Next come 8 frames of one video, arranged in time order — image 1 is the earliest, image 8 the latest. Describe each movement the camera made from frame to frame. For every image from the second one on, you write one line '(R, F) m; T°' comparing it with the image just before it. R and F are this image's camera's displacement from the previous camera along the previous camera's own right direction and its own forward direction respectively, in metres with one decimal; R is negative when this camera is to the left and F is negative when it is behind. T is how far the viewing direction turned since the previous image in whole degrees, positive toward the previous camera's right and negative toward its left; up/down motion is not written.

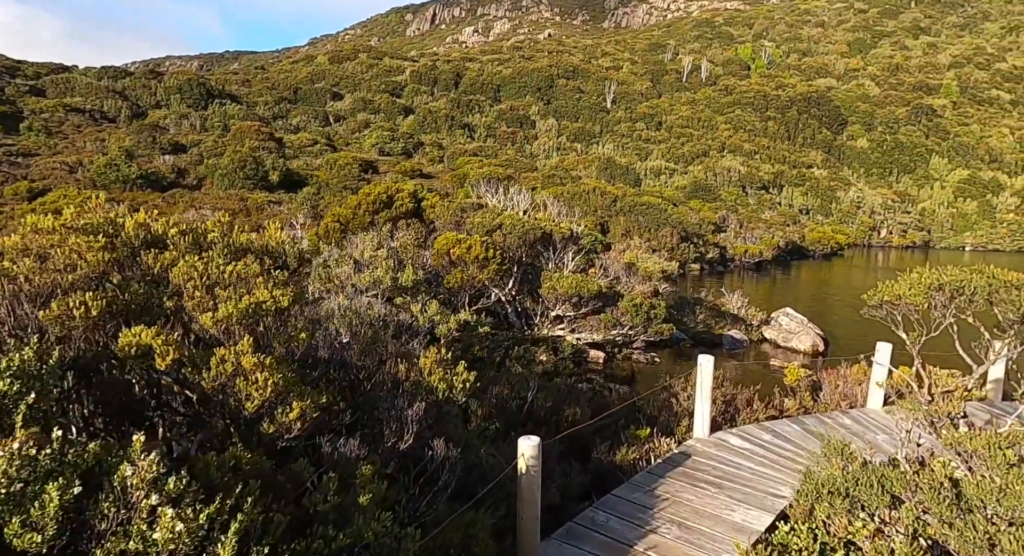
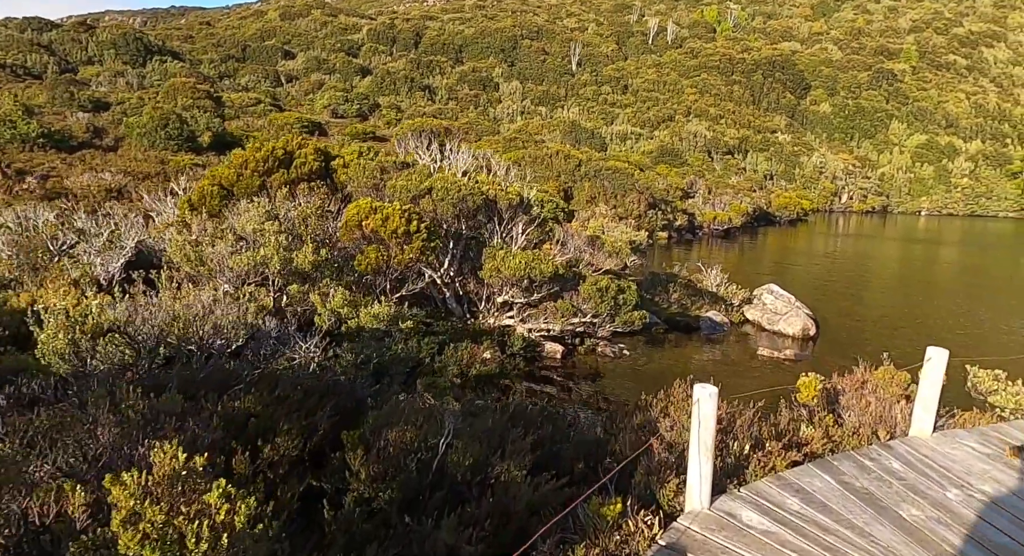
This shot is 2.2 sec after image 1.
(+0.8, +4.7) m; +3°
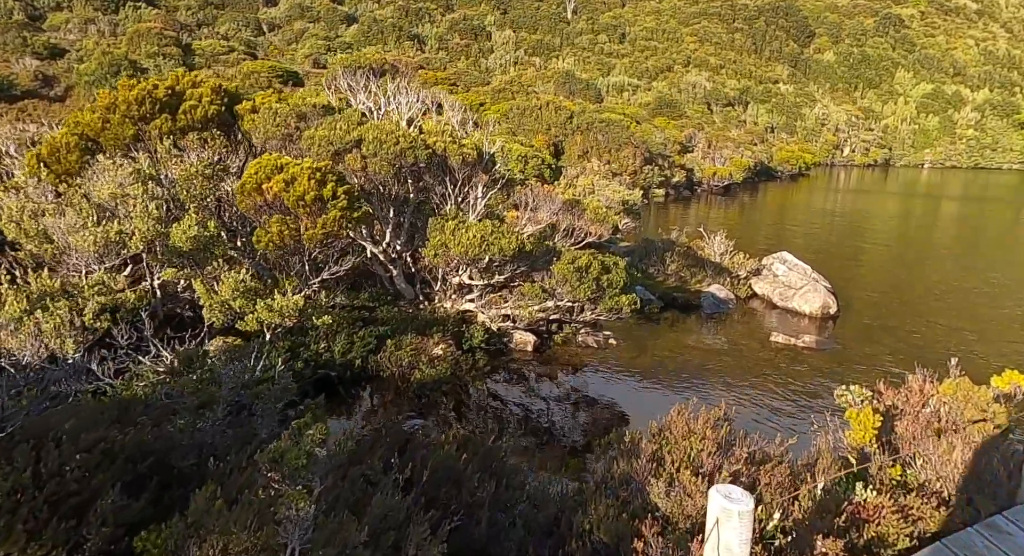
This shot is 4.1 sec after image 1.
(+0.8, +4.0) m; 0°
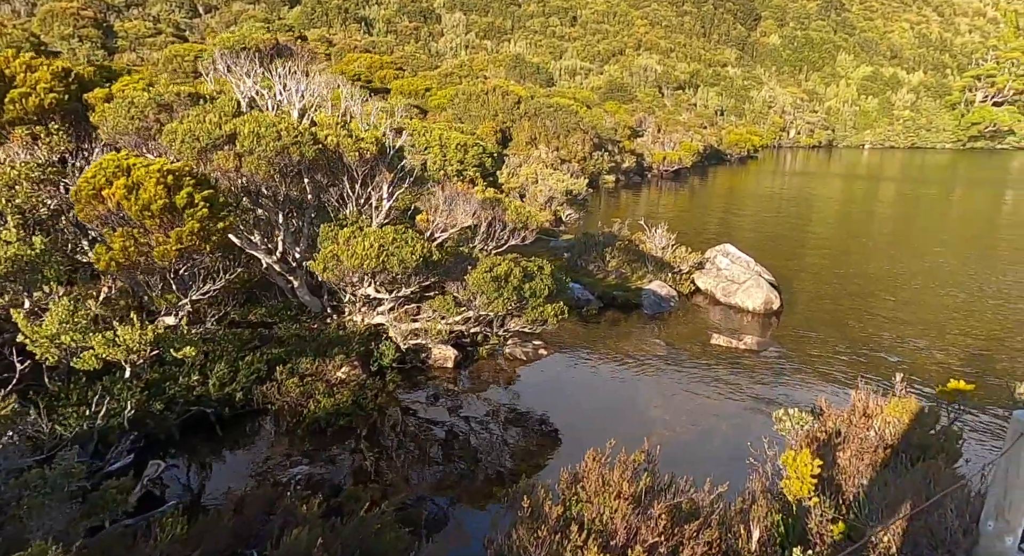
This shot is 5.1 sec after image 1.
(+0.9, +1.6) m; +3°
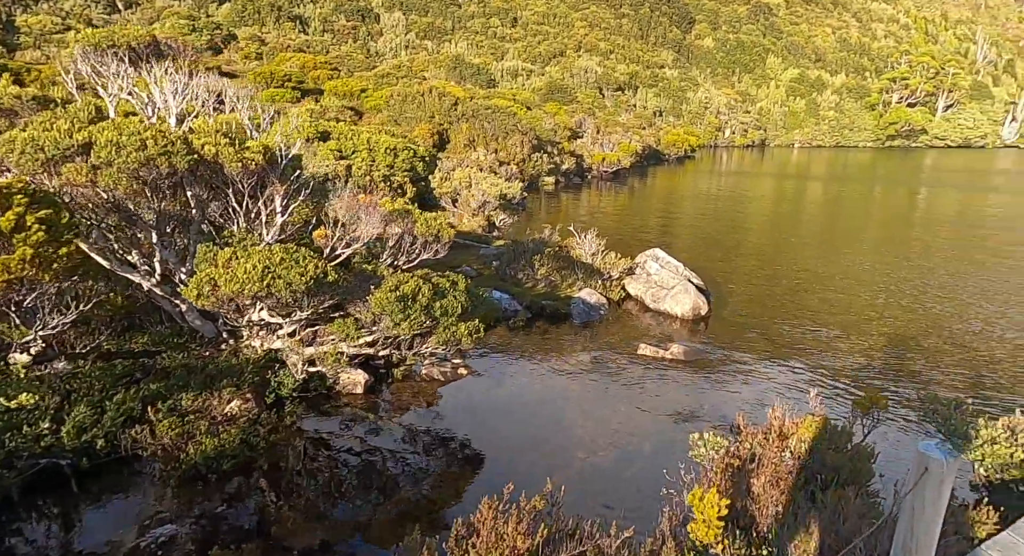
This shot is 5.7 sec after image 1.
(+0.7, +0.8) m; +4°
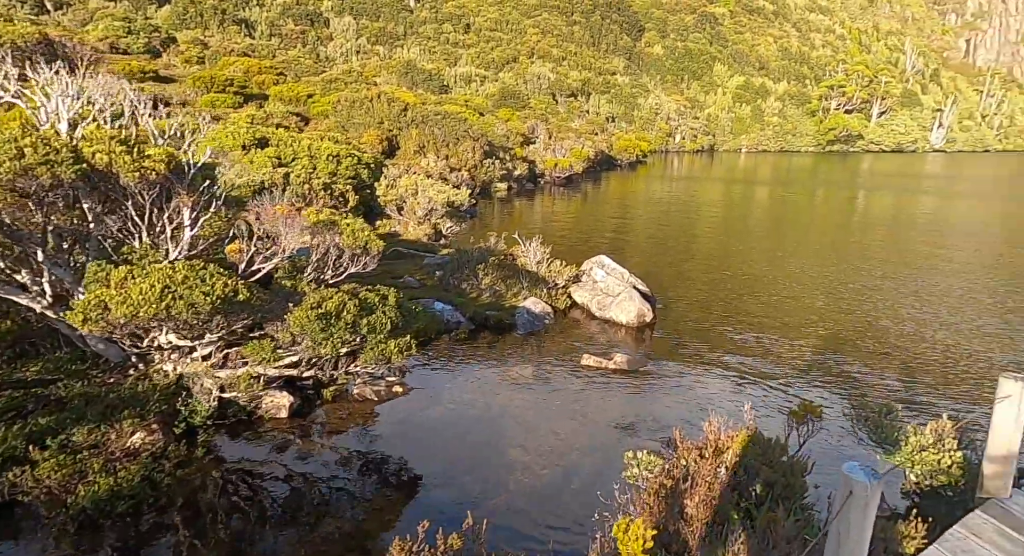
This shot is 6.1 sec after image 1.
(+0.4, +0.4) m; +3°
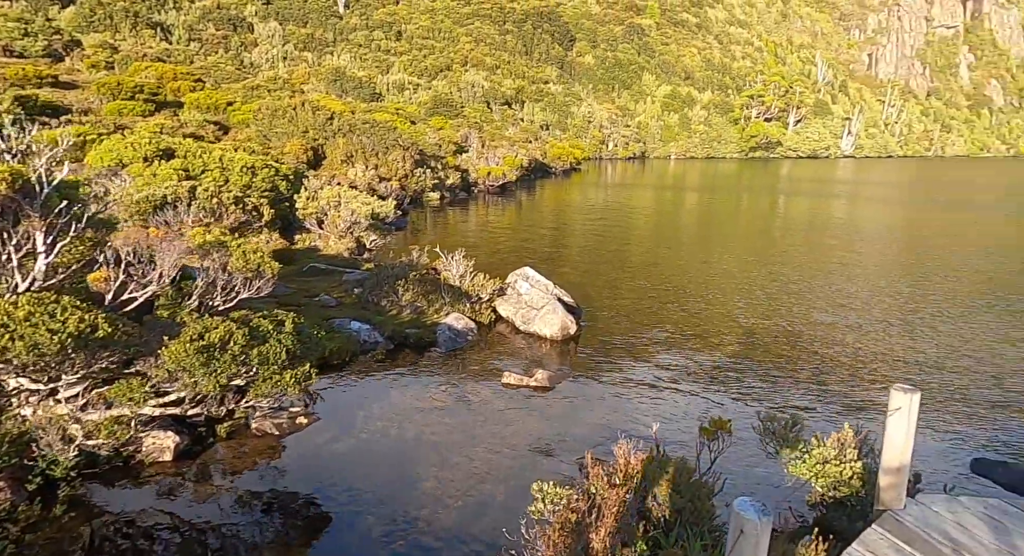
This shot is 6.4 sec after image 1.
(+0.5, +0.6) m; +5°
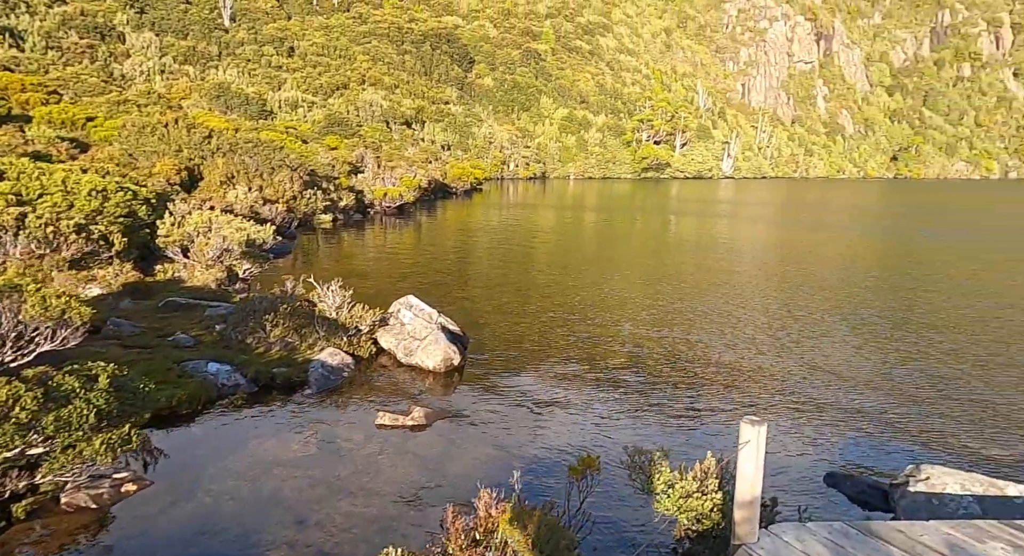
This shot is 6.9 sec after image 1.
(+0.8, +1.1) m; +7°
